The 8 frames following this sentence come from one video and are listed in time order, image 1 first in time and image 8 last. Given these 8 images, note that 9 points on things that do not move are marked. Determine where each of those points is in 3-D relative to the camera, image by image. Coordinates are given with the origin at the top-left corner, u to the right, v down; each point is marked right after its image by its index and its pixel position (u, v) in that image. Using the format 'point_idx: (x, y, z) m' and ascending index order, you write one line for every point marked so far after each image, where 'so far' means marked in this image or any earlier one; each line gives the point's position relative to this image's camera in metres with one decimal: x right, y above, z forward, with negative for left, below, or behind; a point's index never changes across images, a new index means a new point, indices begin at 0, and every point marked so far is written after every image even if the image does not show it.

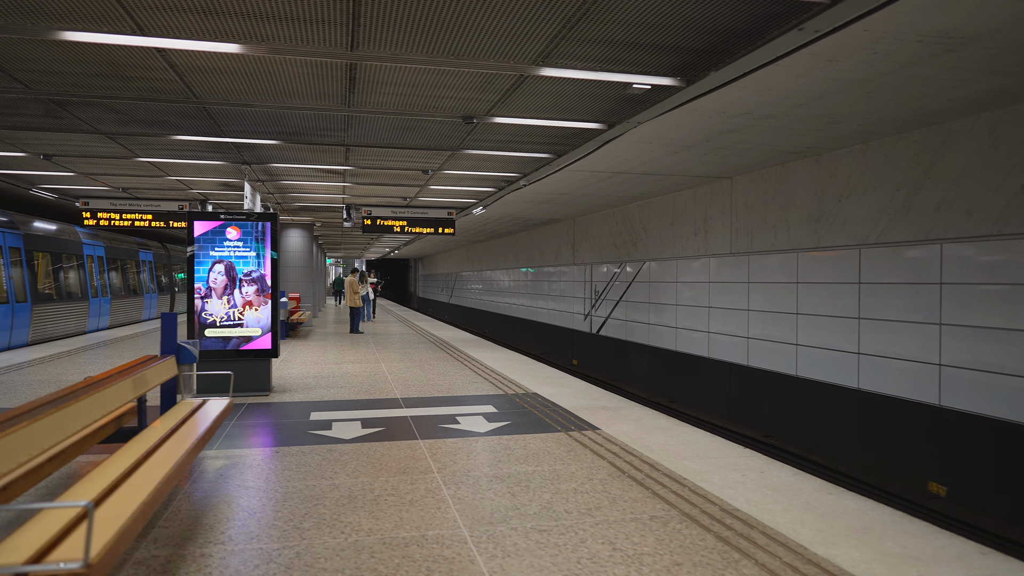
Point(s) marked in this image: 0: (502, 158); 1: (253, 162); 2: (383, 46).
0: (-0.1, +1.7, +8.5) m
1: (-3.5, +1.7, +8.9) m
2: (-0.9, +1.6, +4.5) m
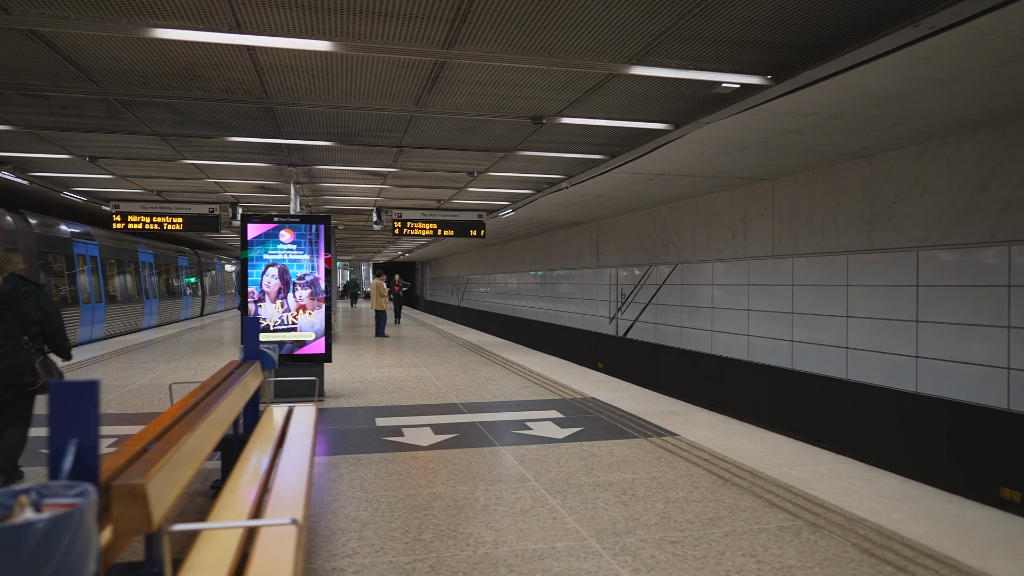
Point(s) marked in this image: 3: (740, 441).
0: (+0.5, +1.6, +8.4) m
1: (-2.8, +1.6, +8.8) m
2: (-0.2, +1.6, +4.4) m
3: (+1.9, -1.3, +5.6) m
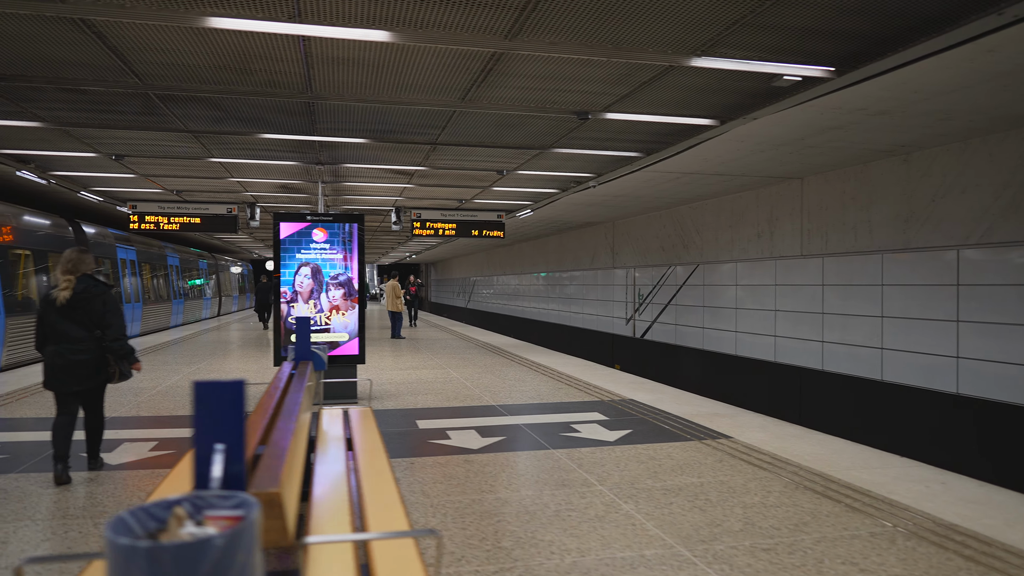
0: (+0.9, +1.6, +8.3) m
1: (-2.4, +1.6, +8.6) m
2: (+0.2, +1.6, +4.2) m
3: (+2.3, -1.3, +5.4) m
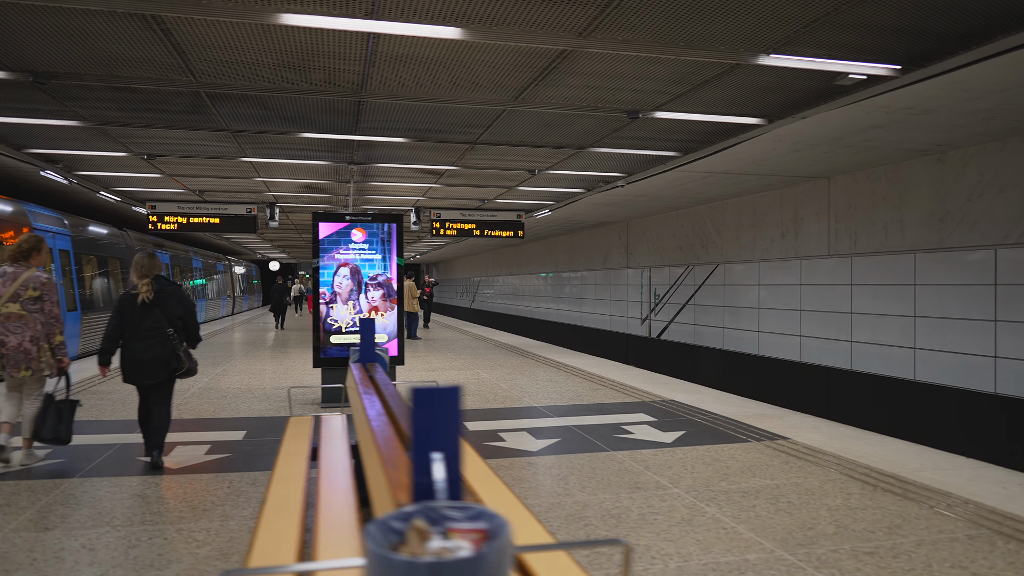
0: (+1.4, +1.6, +8.2) m
1: (-2.0, +1.6, +8.6) m
2: (+0.7, +1.6, +4.2) m
3: (+2.8, -1.3, +5.4) m
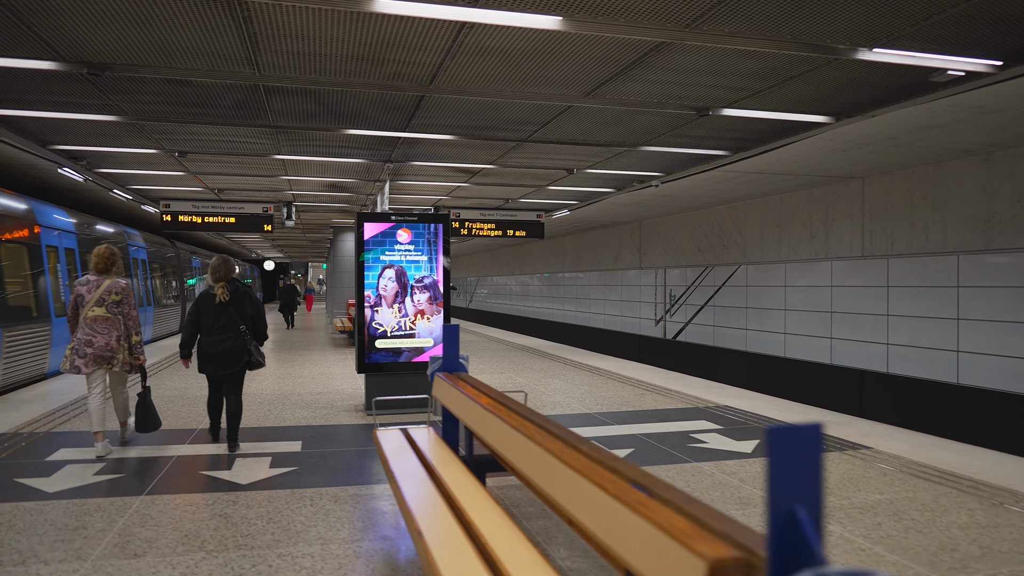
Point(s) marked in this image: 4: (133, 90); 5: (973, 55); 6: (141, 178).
0: (+1.9, +1.6, +8.0) m
1: (-1.4, +1.6, +8.3) m
2: (+1.3, +1.6, +4.0) m
3: (+3.4, -1.3, +5.2) m
4: (-3.1, +1.6, +5.4) m
5: (+3.1, +1.6, +4.4) m
6: (-5.6, +1.7, +10.1) m
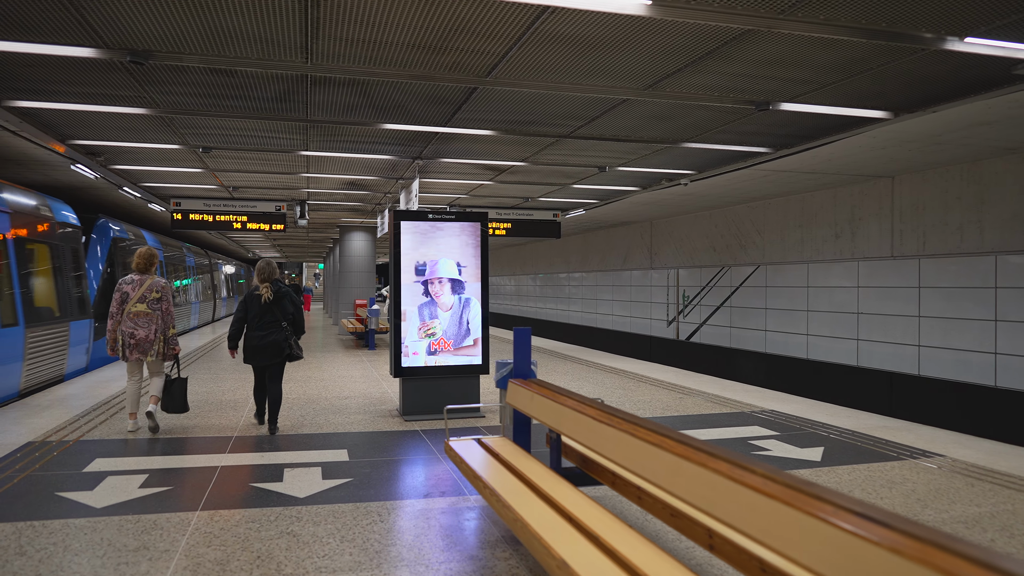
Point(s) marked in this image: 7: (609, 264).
0: (+2.3, +1.6, +7.8) m
1: (-1.0, +1.6, +8.1) m
2: (+1.7, +1.6, +3.8) m
3: (+3.8, -1.3, +5.1) m
4: (-2.6, +1.6, +5.1) m
5: (+3.5, +1.6, +4.3) m
6: (-5.2, +1.7, +9.8) m
7: (+3.0, +0.7, +20.0) m
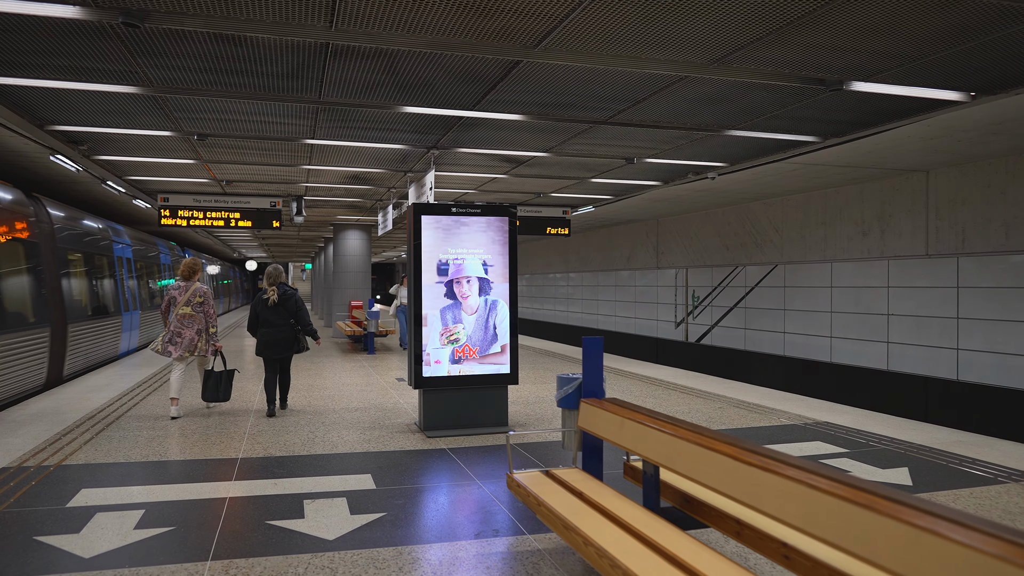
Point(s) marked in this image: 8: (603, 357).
0: (+2.6, +1.6, +7.3) m
1: (-0.8, +1.6, +7.4) m
2: (+2.1, +1.6, +3.2) m
3: (+4.2, -1.3, +4.5) m
4: (-2.3, +1.6, +4.4) m
5: (+3.9, +1.6, +3.7) m
6: (-5.0, +1.6, +9.0) m
7: (+3.0, +0.7, +19.4) m
8: (+0.5, -0.4, +3.6) m
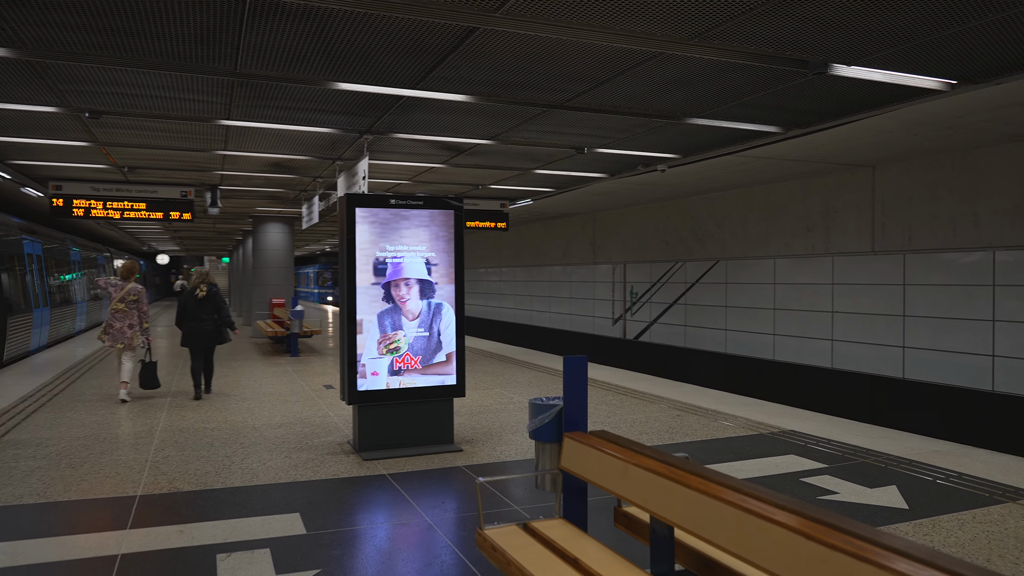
0: (+2.0, +1.6, +6.9) m
1: (-1.3, +1.6, +6.6) m
2: (+2.0, +1.5, +2.7) m
3: (+3.9, -1.3, +4.3) m
4: (-2.5, +1.5, +3.5) m
5: (+3.7, +1.5, +3.5) m
6: (-5.7, +1.6, +7.8) m
7: (+1.1, +0.8, +19.0) m
8: (+0.3, -0.4, +3.0) m
